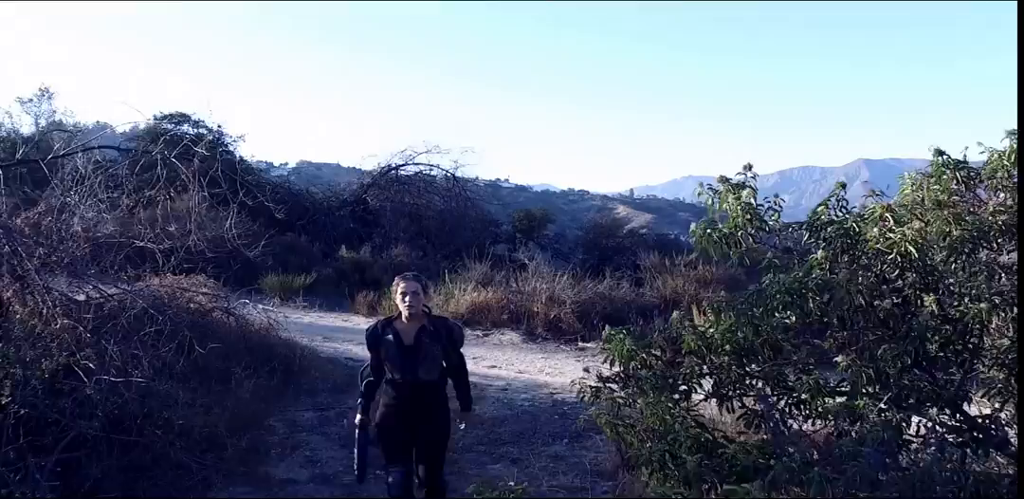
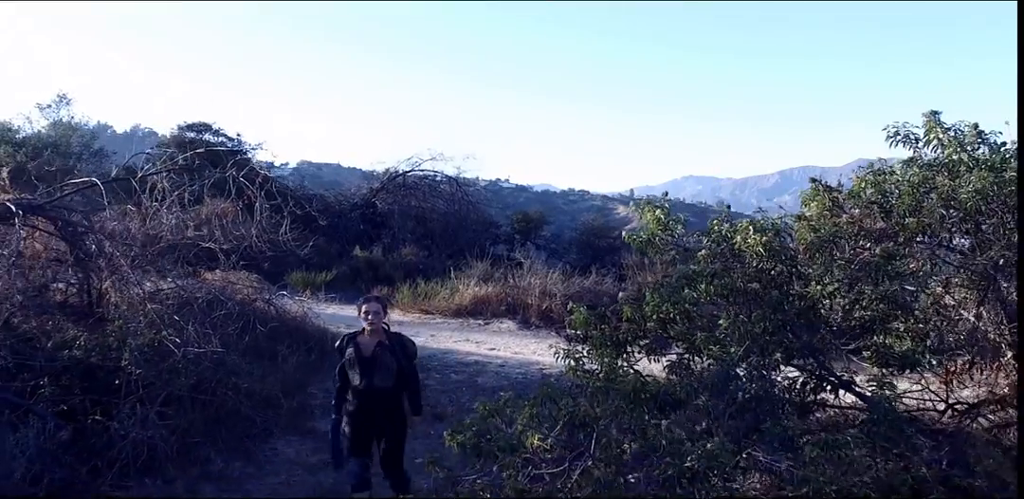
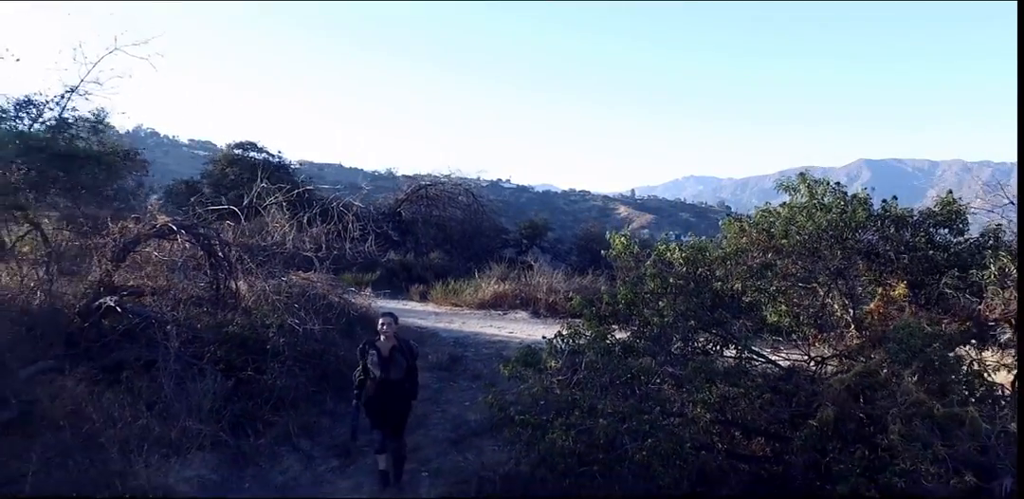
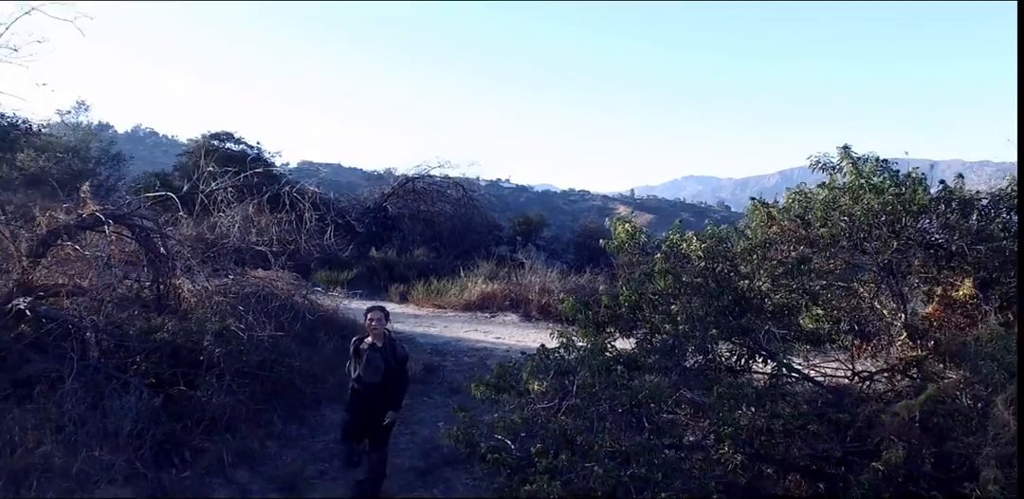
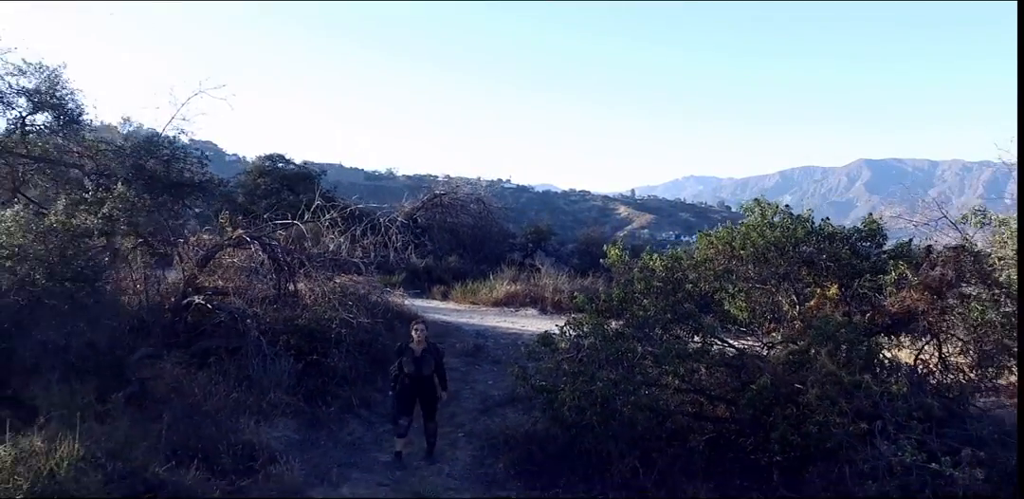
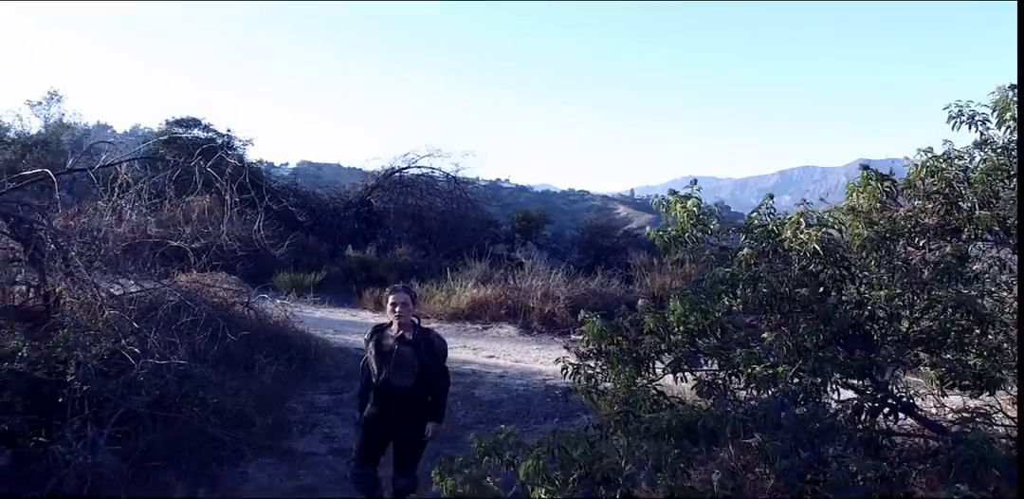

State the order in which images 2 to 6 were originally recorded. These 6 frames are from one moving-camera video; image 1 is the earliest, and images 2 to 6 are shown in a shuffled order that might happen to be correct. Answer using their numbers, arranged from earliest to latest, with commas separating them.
6, 2, 4, 3, 5
